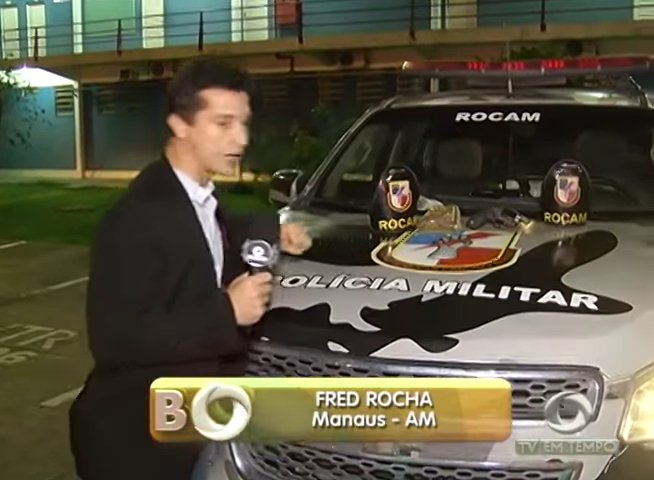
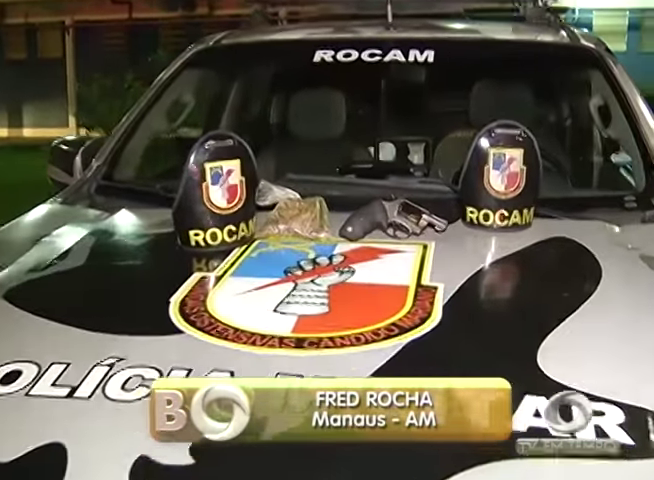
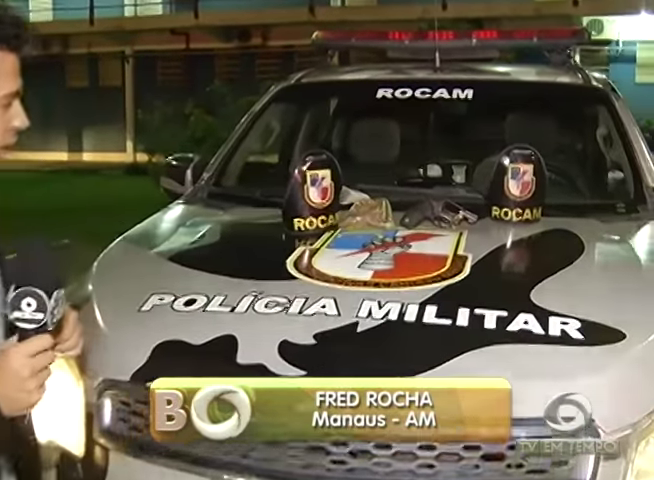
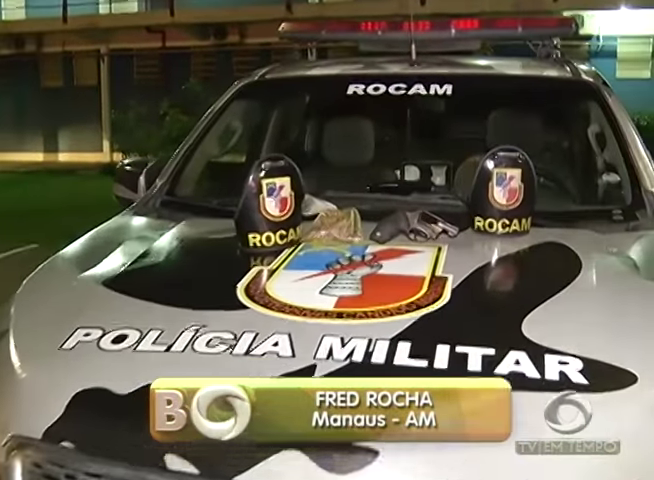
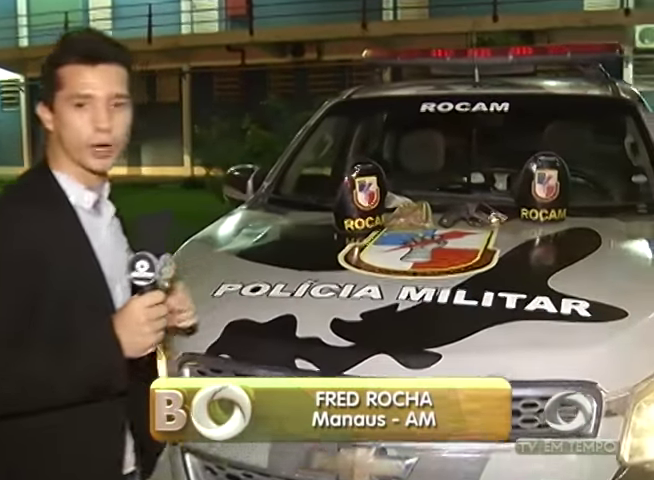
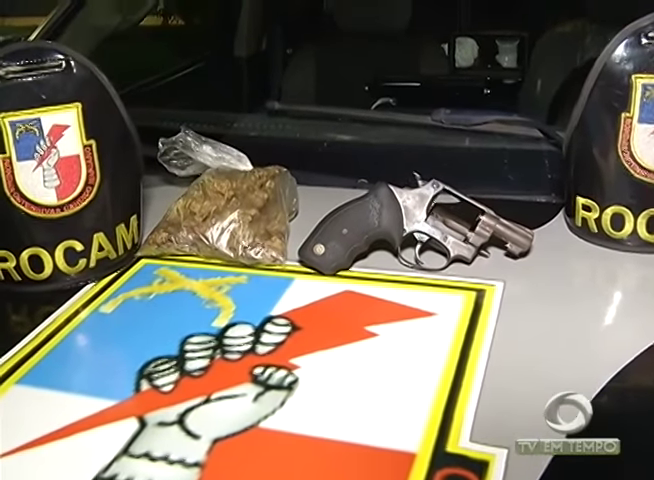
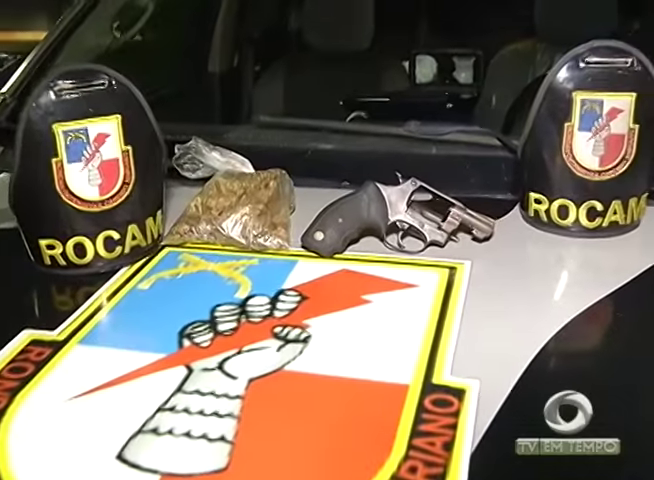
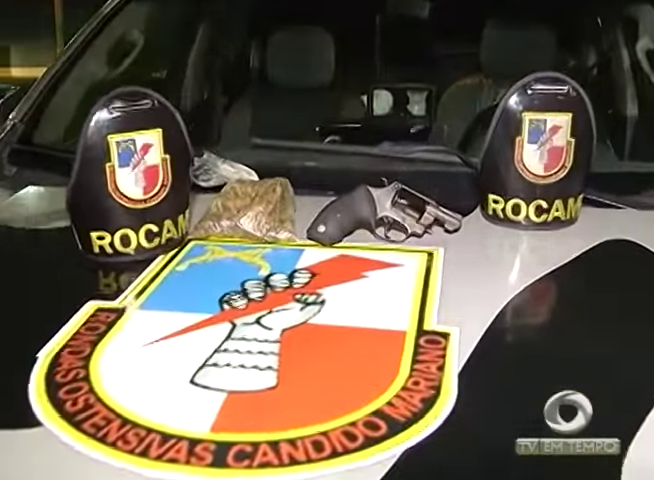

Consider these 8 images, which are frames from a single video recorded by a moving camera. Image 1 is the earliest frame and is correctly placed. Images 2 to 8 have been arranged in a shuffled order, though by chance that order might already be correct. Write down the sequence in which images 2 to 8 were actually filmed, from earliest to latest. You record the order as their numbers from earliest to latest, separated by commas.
5, 3, 4, 2, 8, 7, 6
